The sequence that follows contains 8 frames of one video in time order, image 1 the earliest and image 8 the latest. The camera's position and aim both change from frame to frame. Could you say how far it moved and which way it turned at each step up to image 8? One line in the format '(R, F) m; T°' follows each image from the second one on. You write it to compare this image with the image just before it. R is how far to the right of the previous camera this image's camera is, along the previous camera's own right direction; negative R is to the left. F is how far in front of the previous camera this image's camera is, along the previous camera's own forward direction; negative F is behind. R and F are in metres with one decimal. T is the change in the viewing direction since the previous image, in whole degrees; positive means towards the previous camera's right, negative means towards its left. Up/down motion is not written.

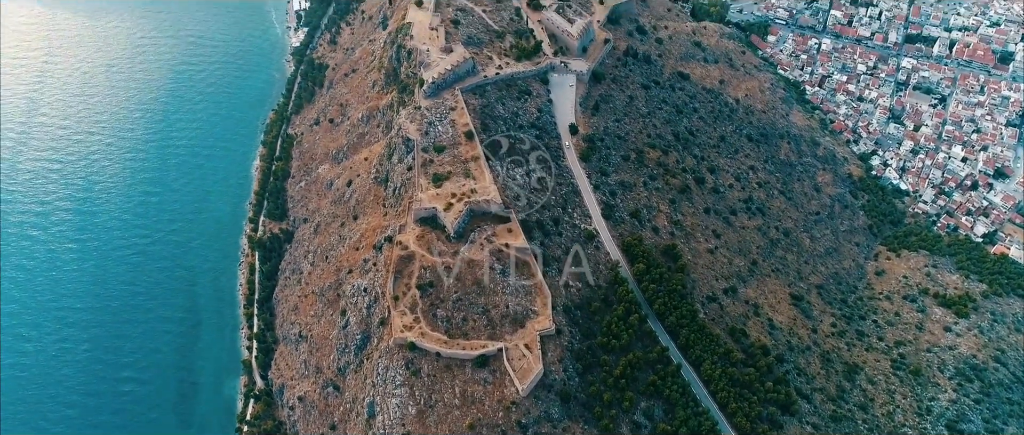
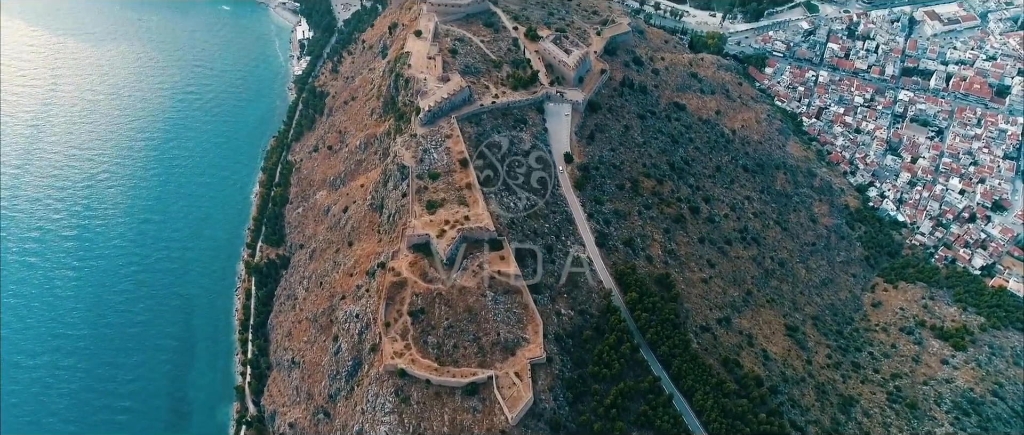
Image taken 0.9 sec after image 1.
(+1.0, -0.2) m; 0°
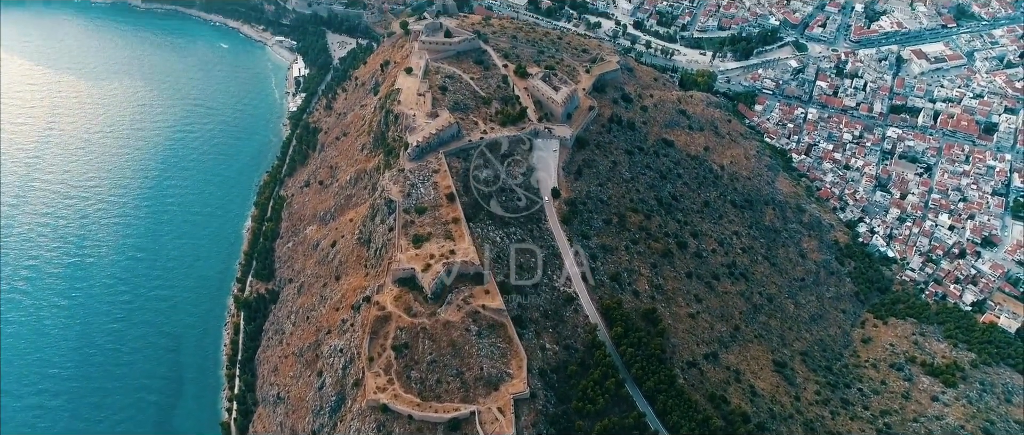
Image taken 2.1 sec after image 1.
(+1.4, -0.3) m; 0°
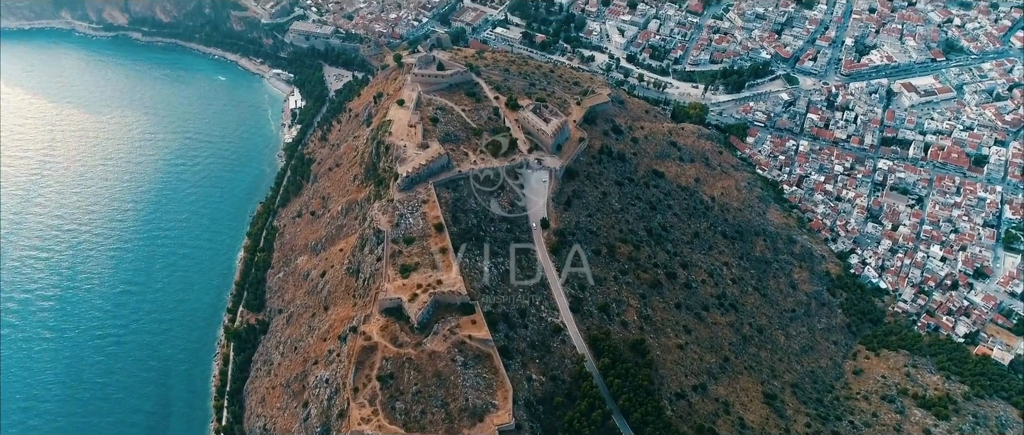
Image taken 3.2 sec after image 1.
(+1.3, -0.3) m; 0°
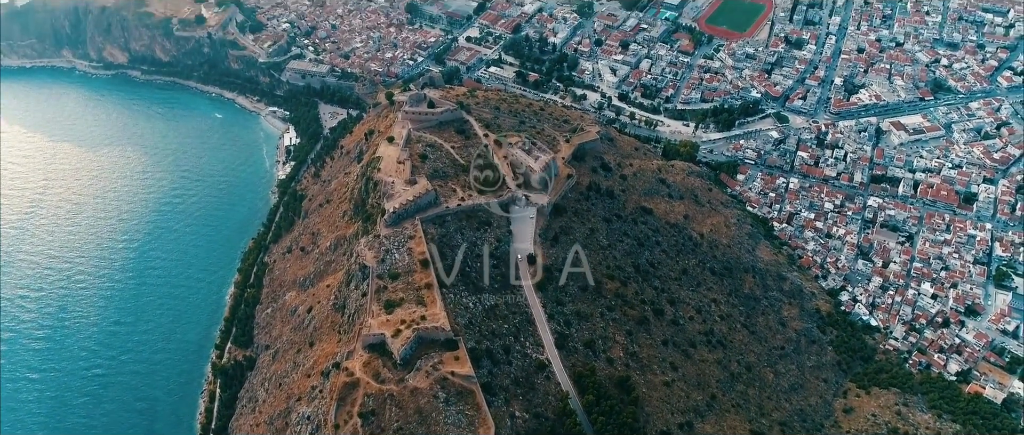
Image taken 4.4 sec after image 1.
(+1.5, -0.4) m; 0°
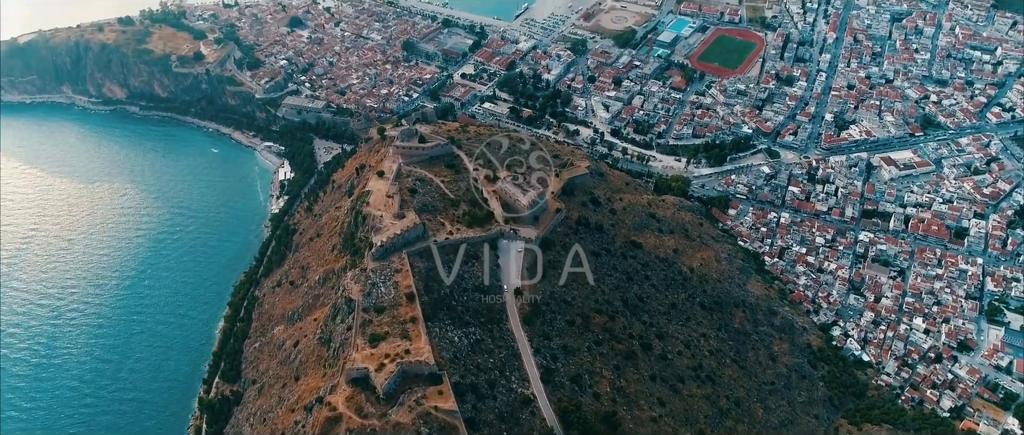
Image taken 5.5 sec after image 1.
(+1.4, -0.4) m; 0°
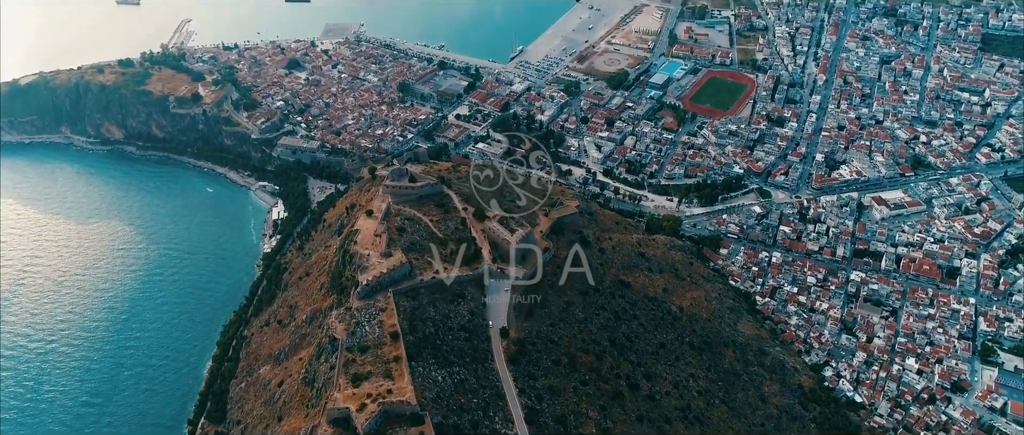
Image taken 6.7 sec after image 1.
(+1.6, -0.4) m; 0°
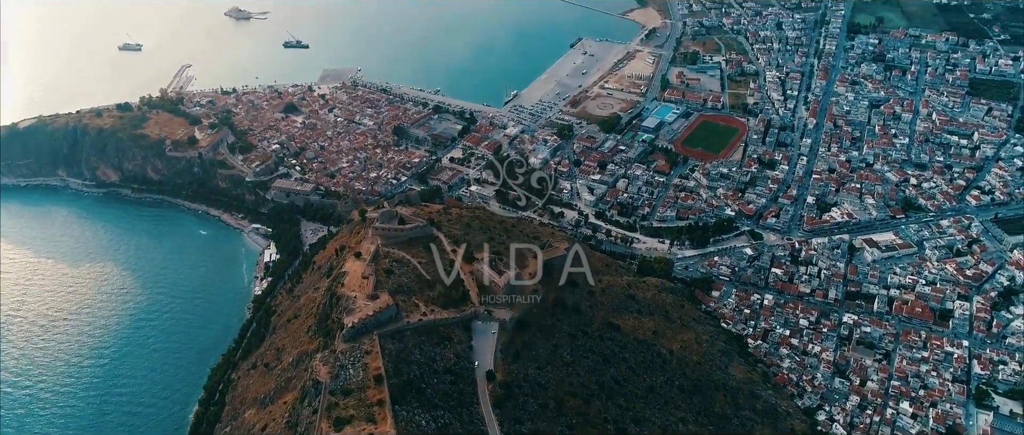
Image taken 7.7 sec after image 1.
(+1.4, -0.5) m; 0°
